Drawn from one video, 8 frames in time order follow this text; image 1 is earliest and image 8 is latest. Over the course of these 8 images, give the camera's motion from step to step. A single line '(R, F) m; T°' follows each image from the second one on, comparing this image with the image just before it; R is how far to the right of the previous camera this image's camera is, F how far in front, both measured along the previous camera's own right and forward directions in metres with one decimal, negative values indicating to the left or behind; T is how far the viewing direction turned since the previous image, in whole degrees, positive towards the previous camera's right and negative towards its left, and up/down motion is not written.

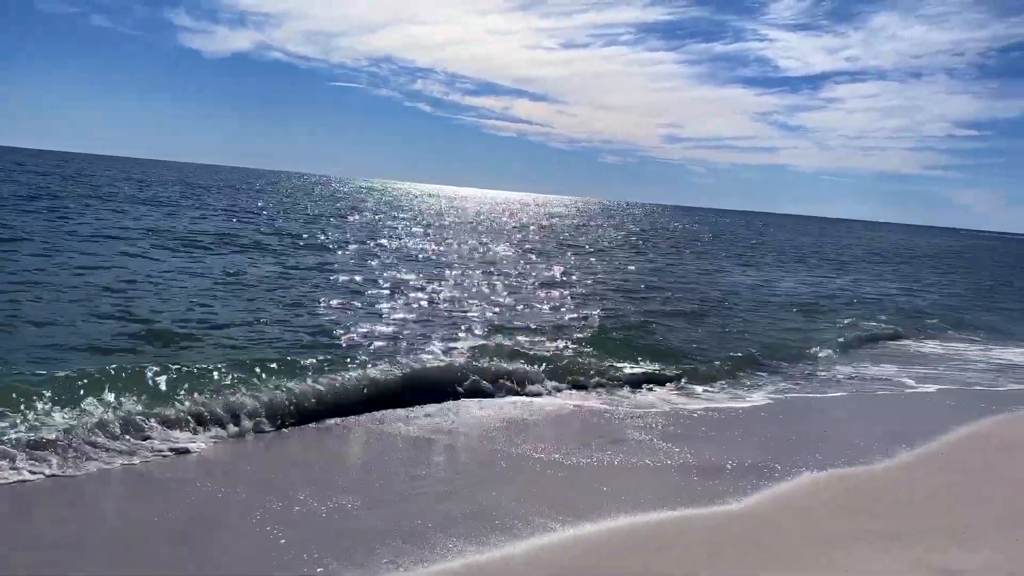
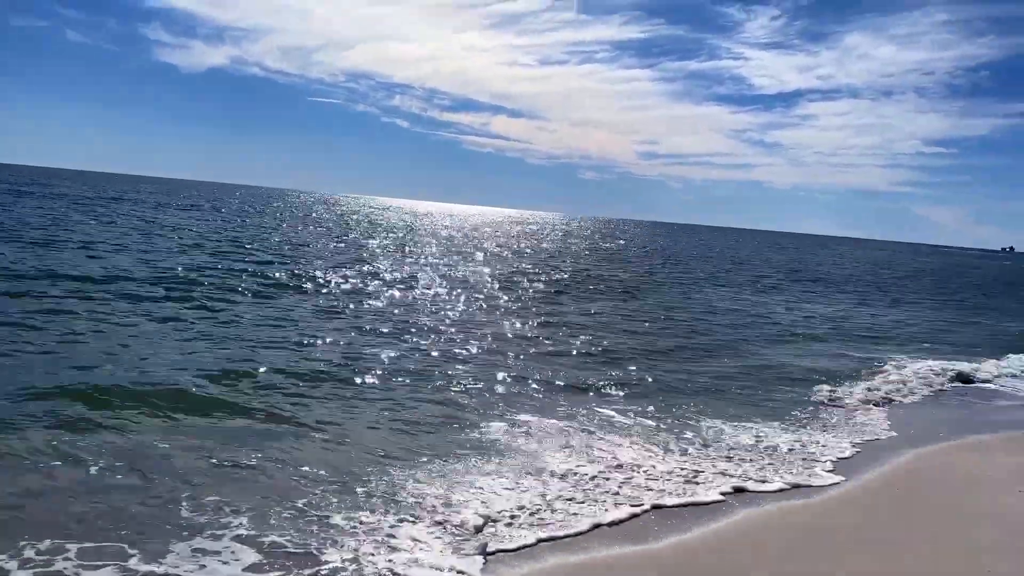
(-0.2, +0.5) m; +2°
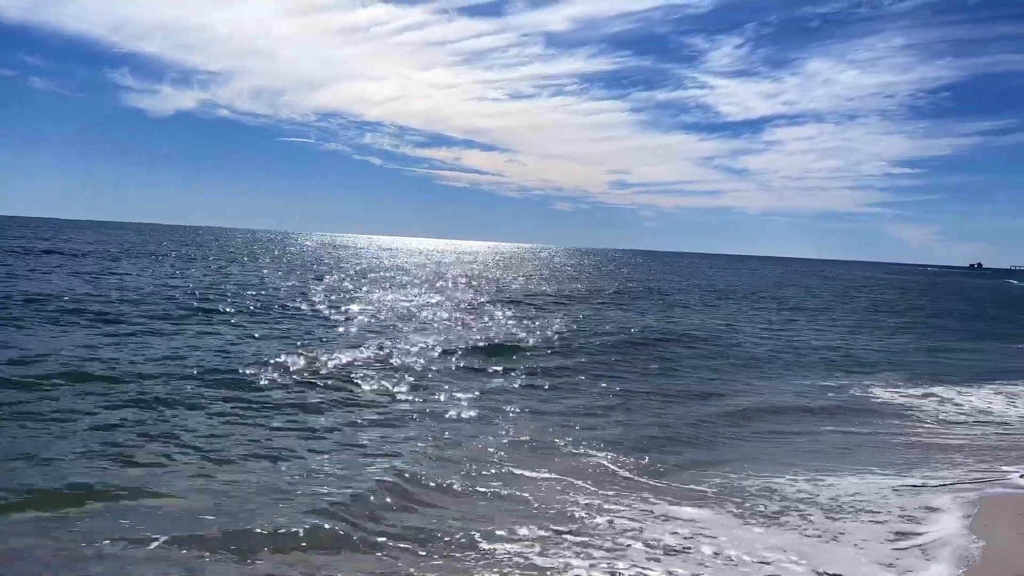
(-0.3, +1.4) m; +2°
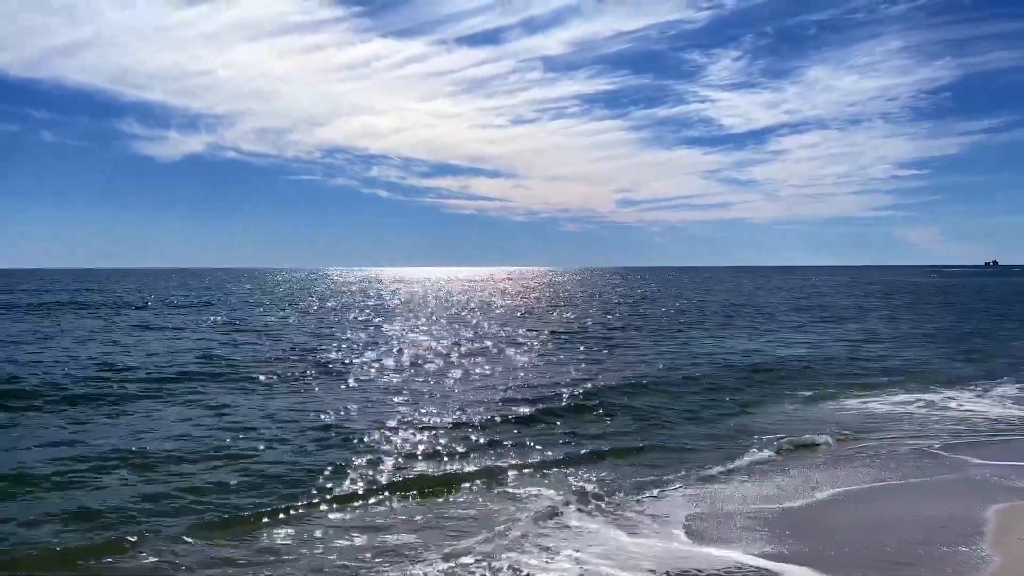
(+0.2, +0.4) m; -1°
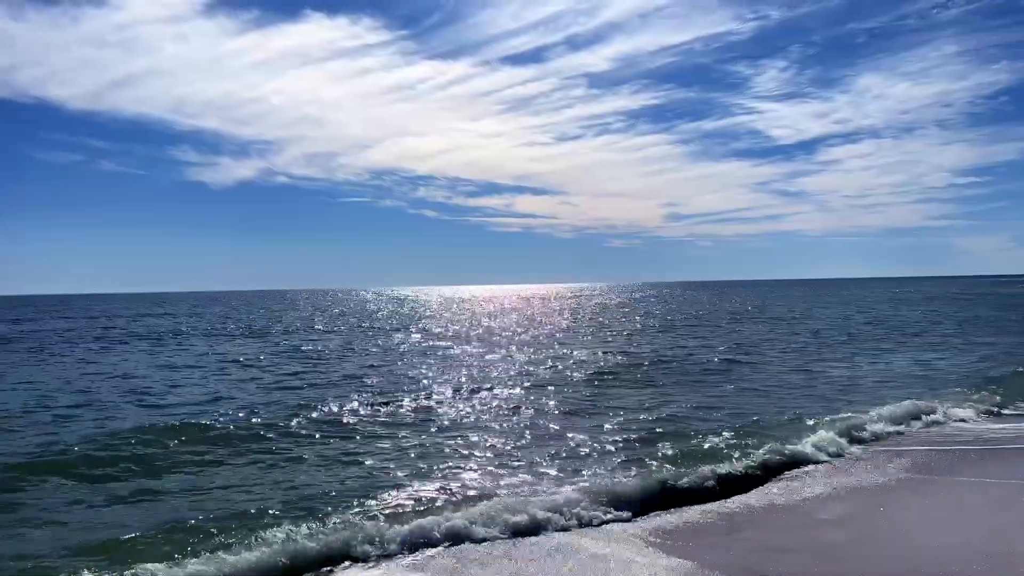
(-3.3, +0.7) m; -3°
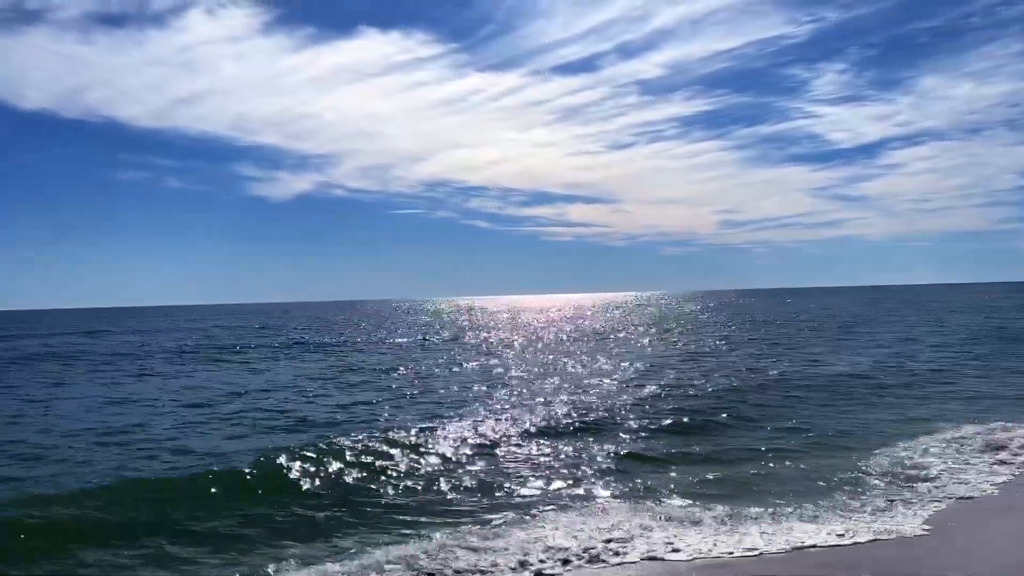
(-3.7, +0.3) m; -3°
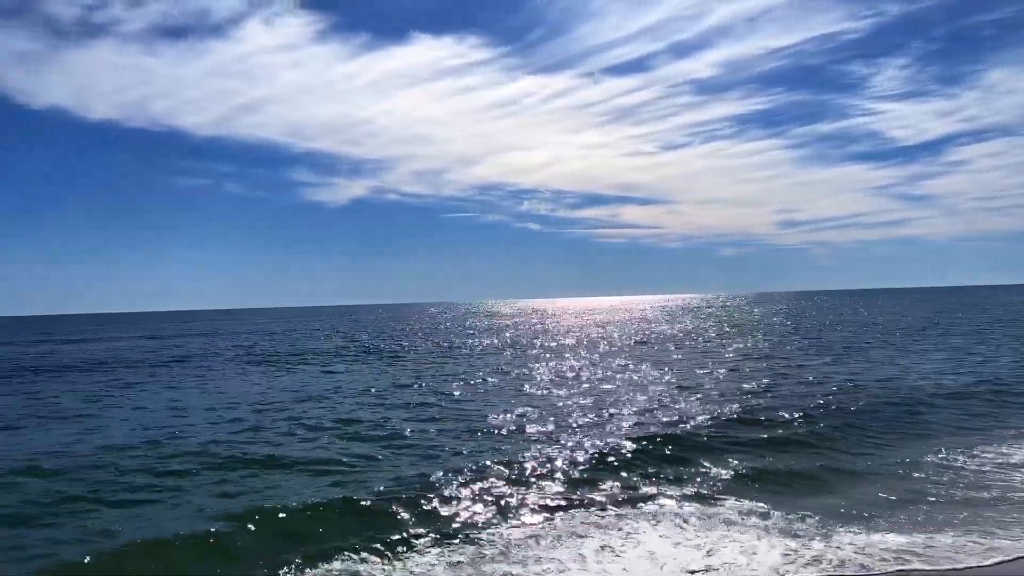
(-4.5, +0.2) m; -3°
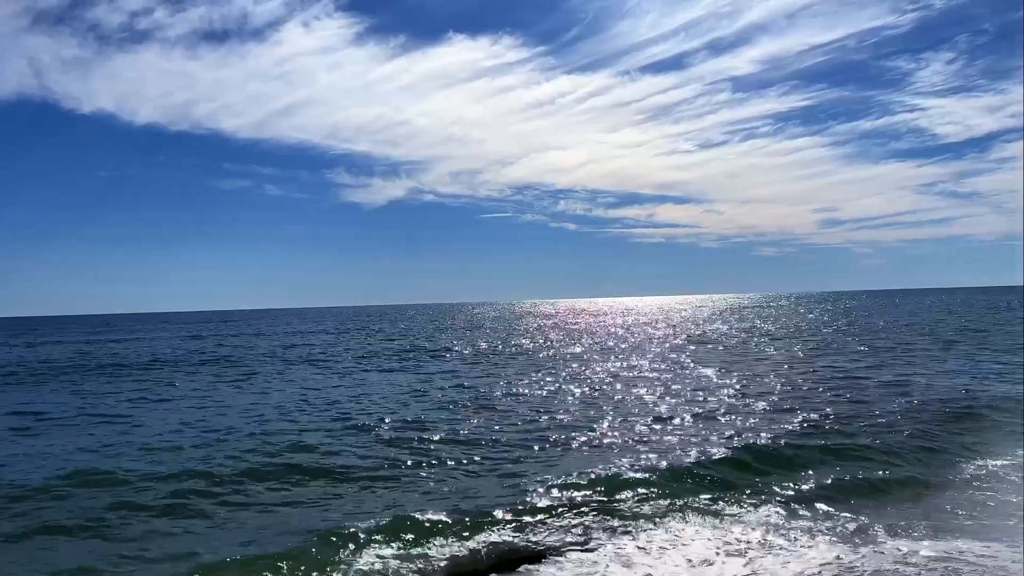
(-3.6, +0.4) m; -2°
